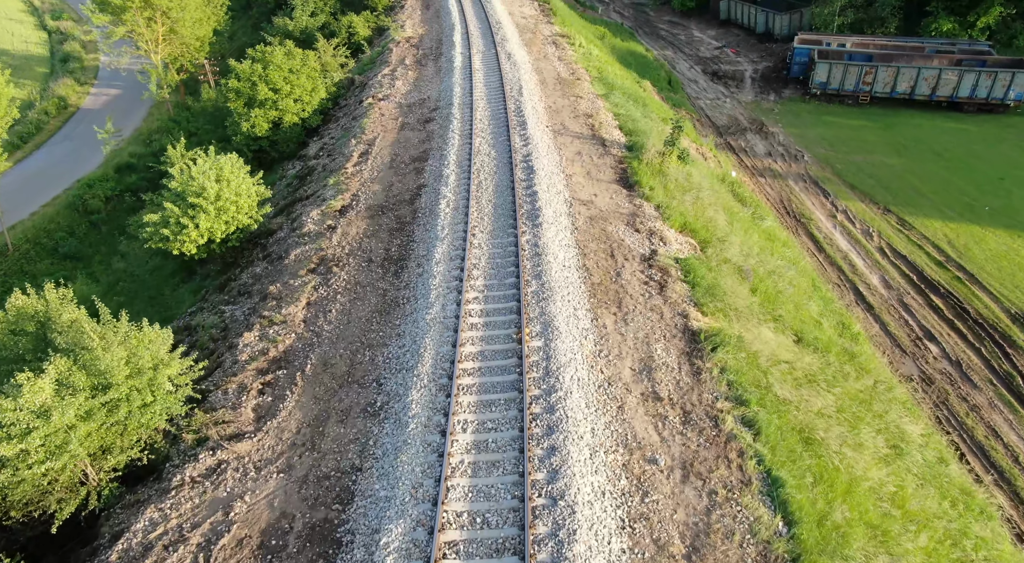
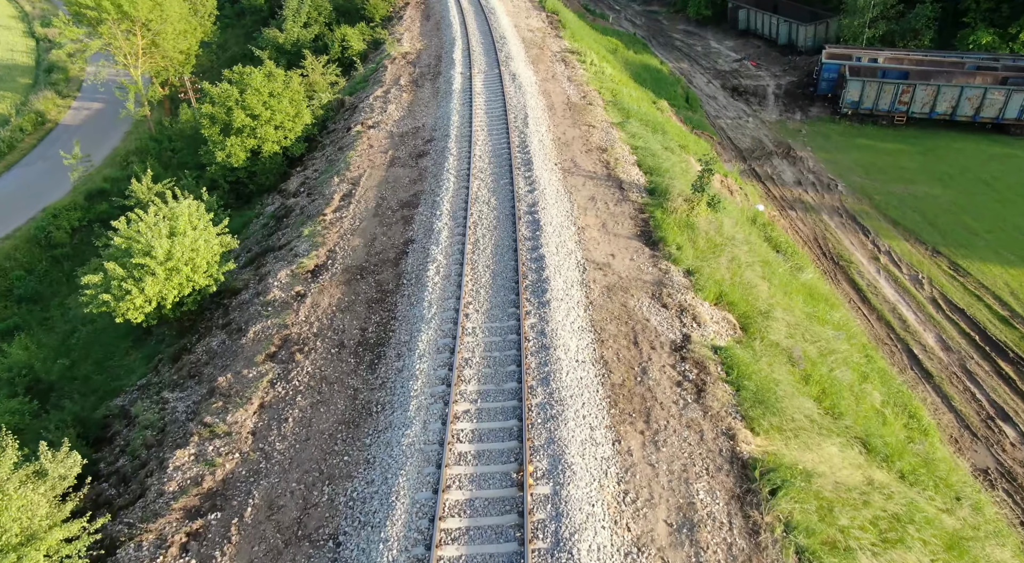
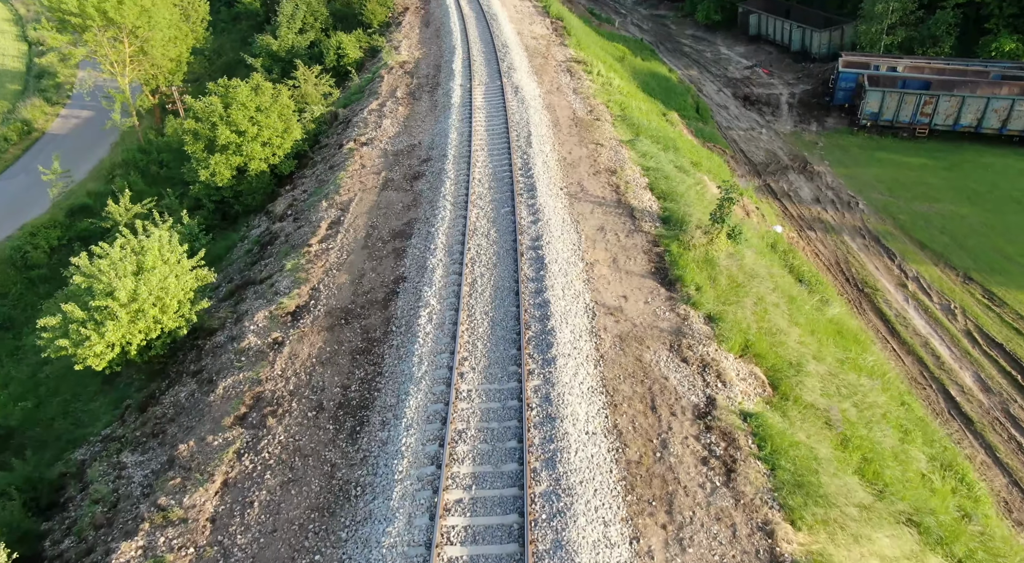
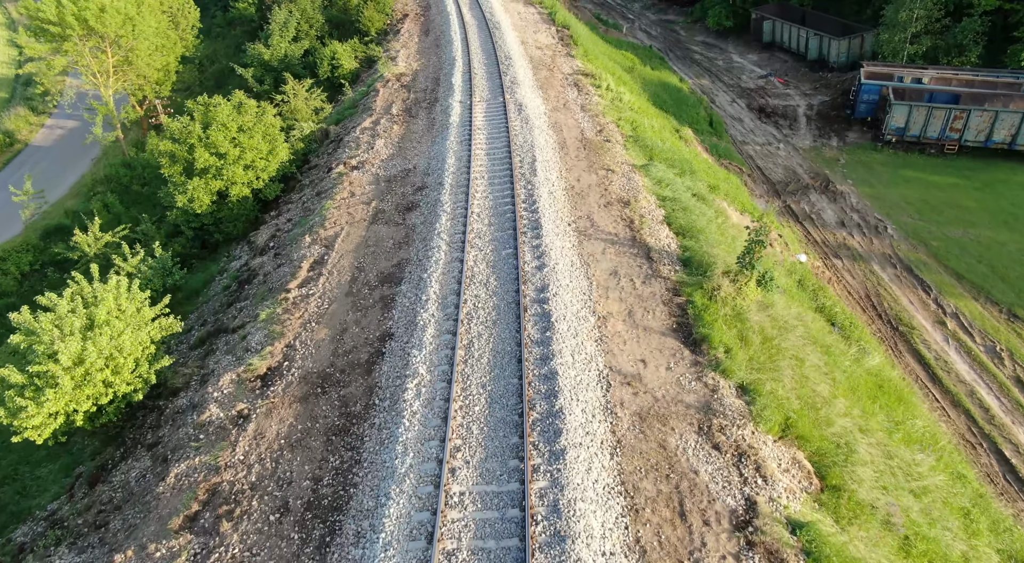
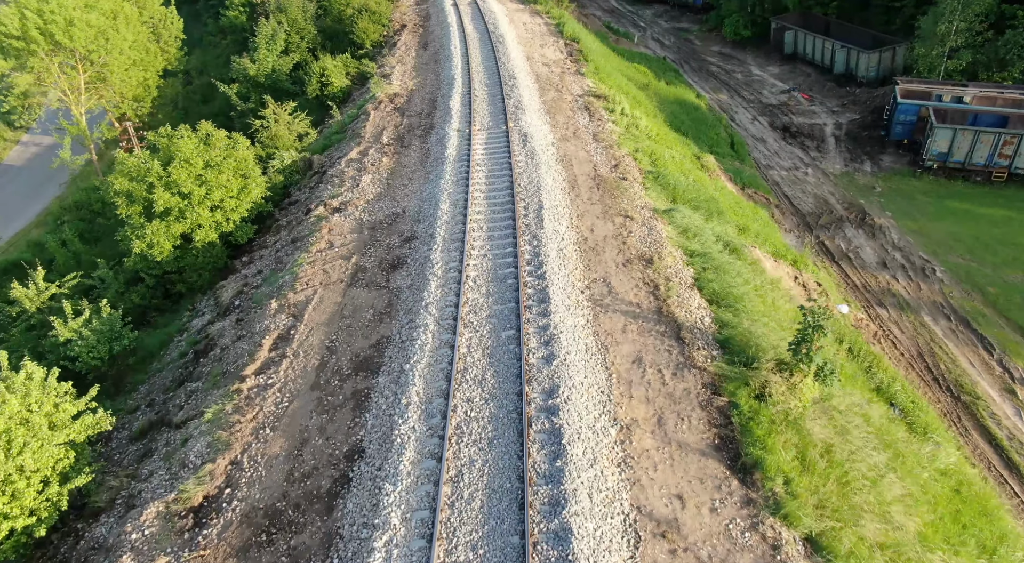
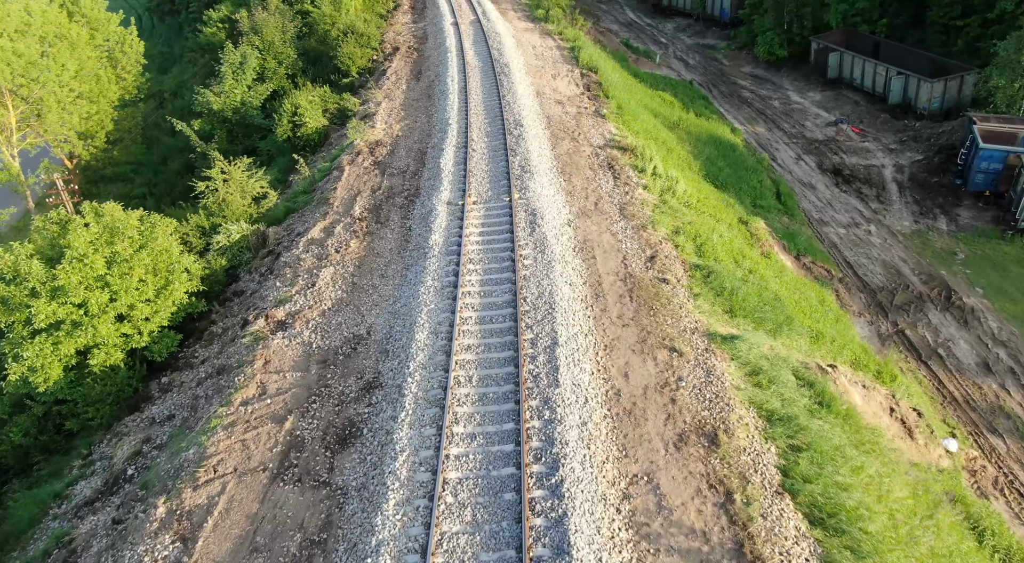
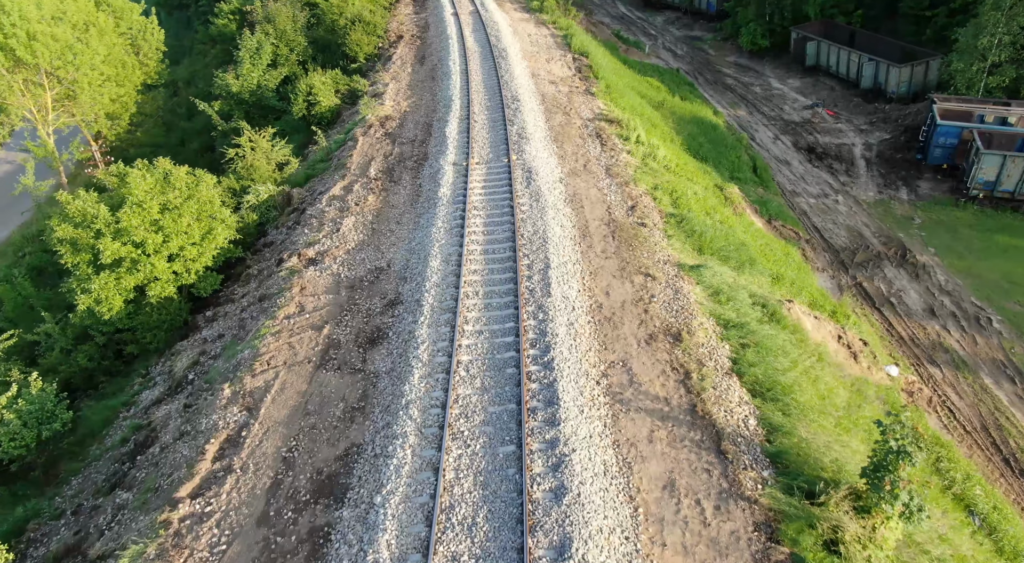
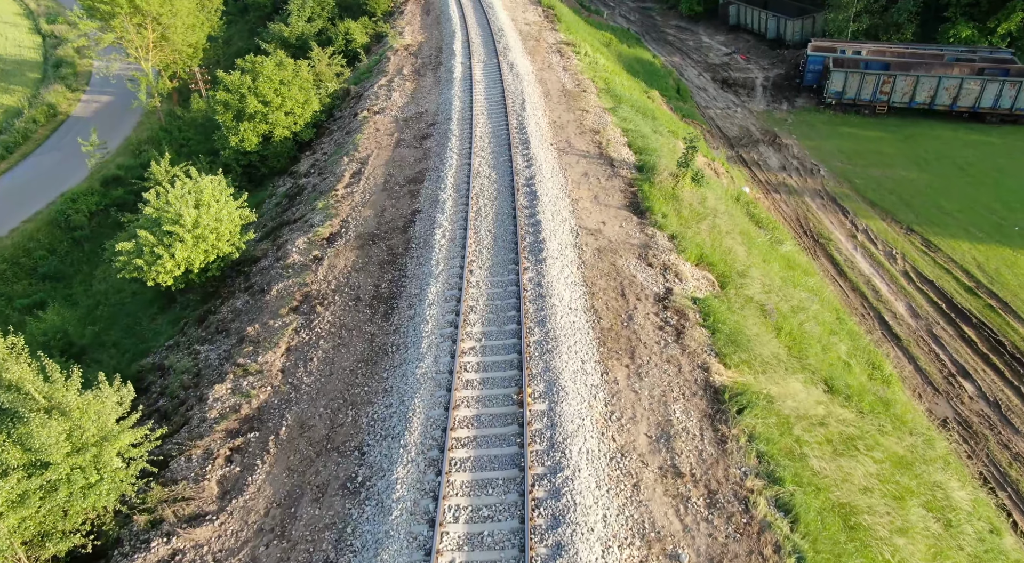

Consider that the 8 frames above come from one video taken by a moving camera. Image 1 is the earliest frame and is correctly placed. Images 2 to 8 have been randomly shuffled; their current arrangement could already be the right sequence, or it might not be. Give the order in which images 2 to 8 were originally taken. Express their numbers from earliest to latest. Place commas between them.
8, 2, 3, 4, 5, 7, 6
